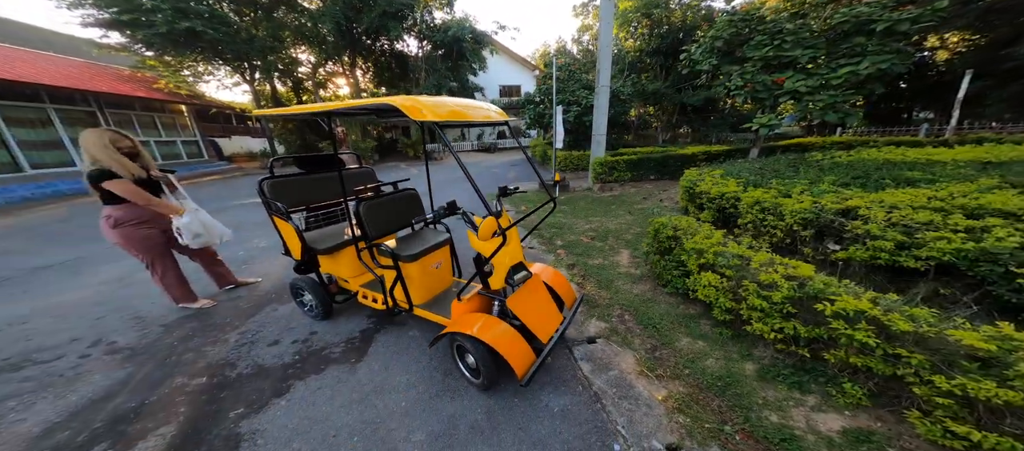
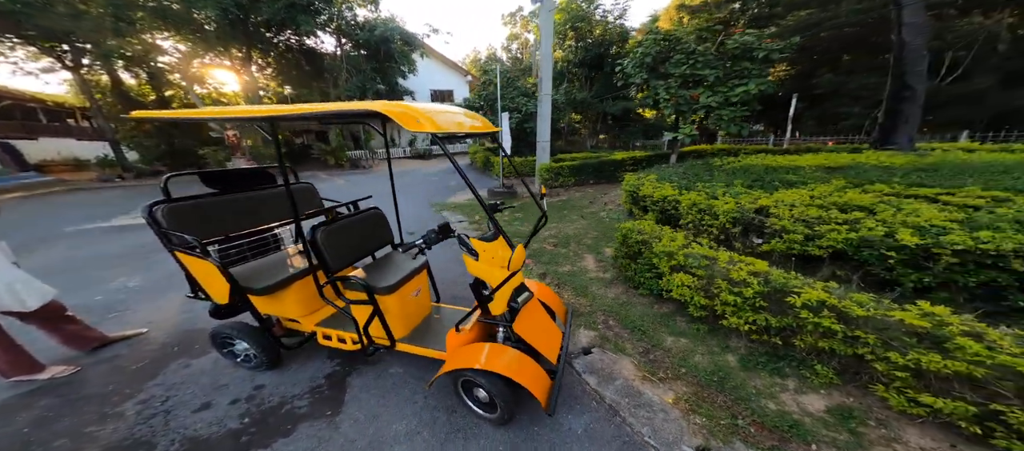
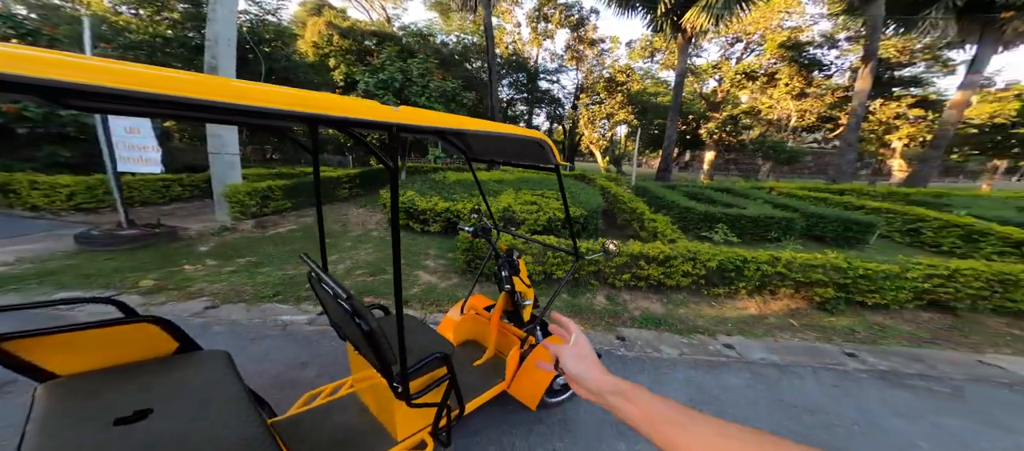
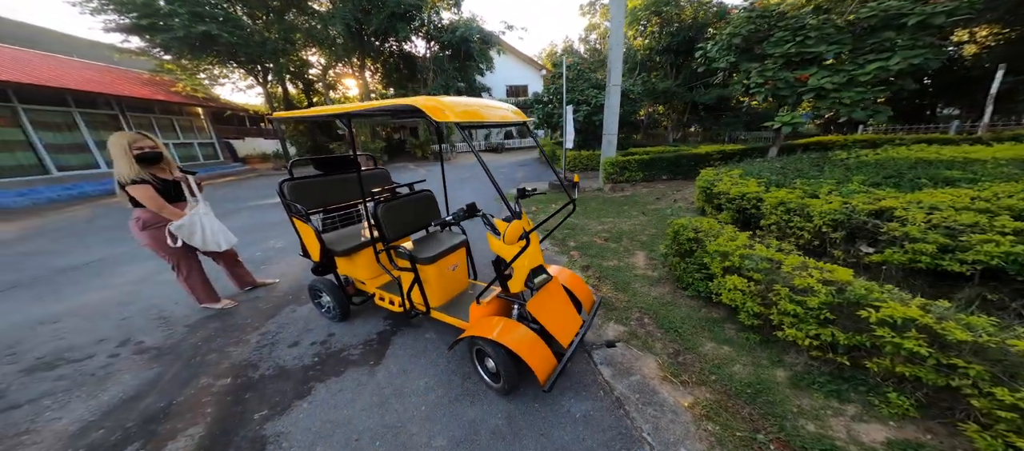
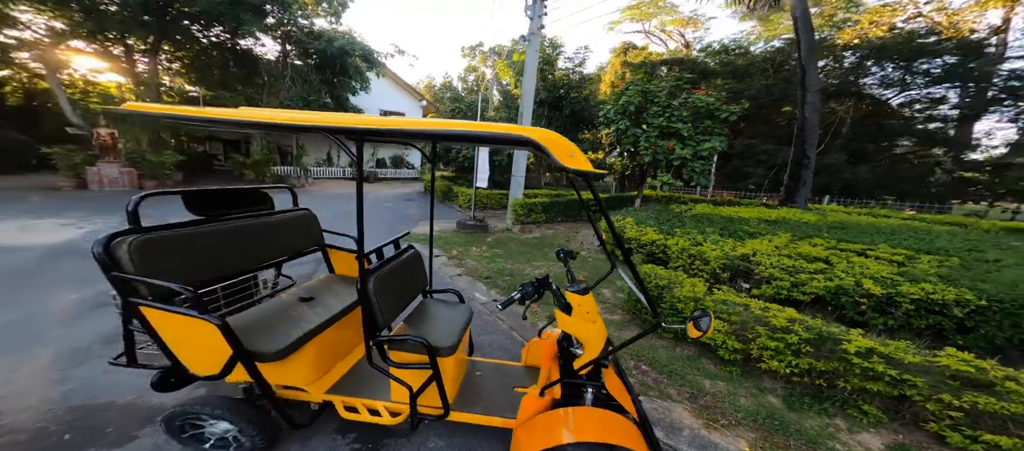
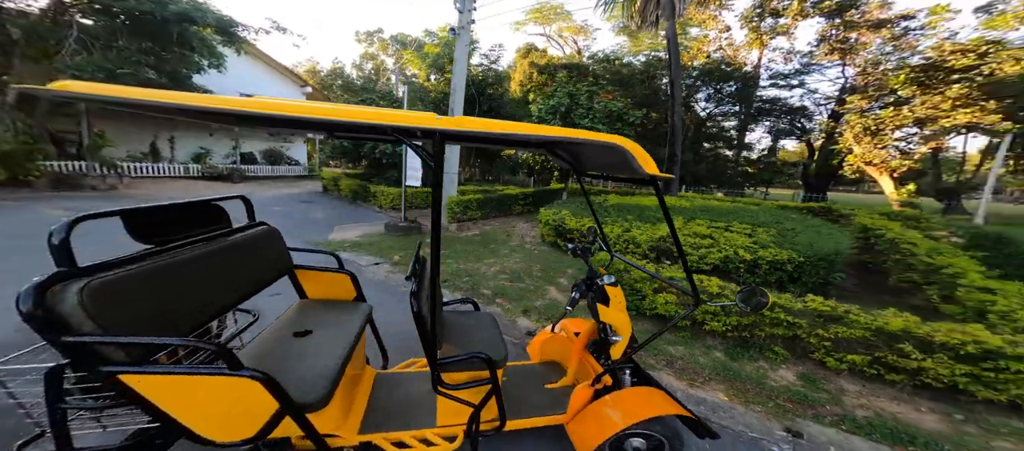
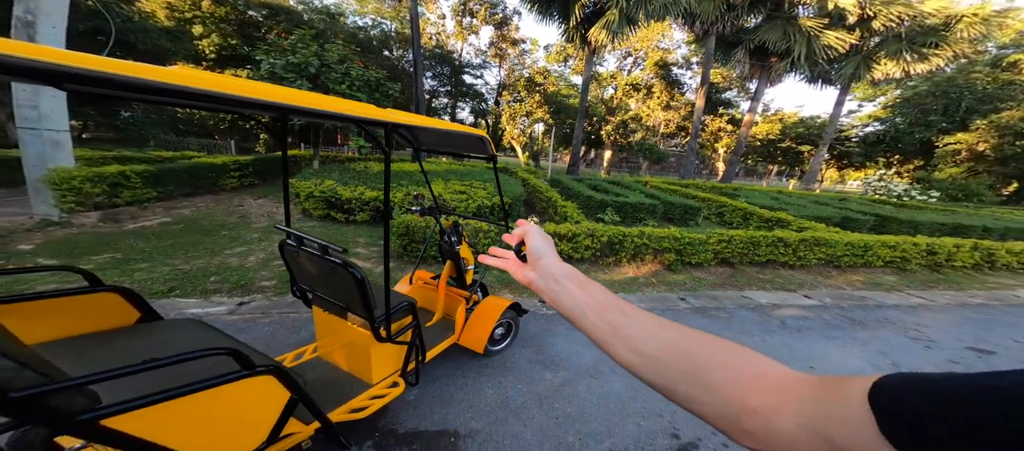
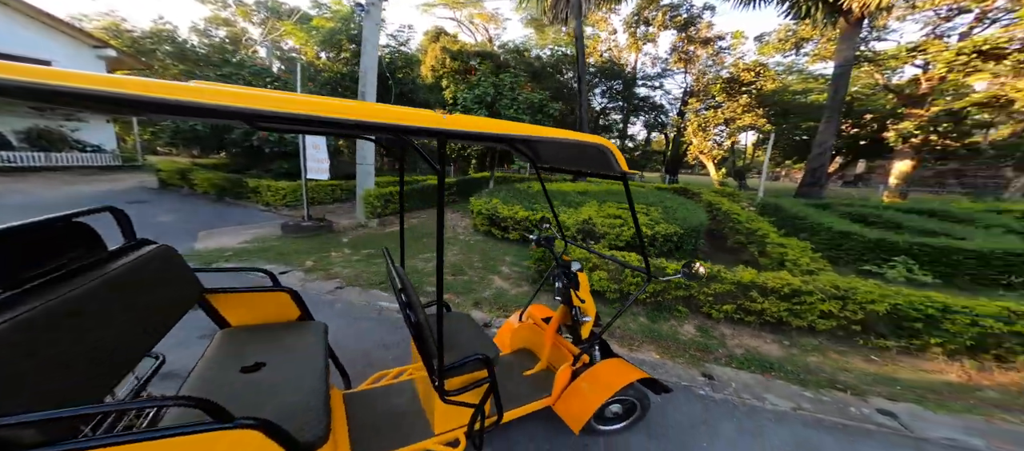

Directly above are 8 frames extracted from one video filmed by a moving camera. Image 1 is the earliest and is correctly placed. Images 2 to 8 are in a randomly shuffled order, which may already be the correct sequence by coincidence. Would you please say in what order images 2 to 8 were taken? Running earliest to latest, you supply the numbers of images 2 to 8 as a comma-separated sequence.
4, 2, 5, 6, 8, 3, 7
